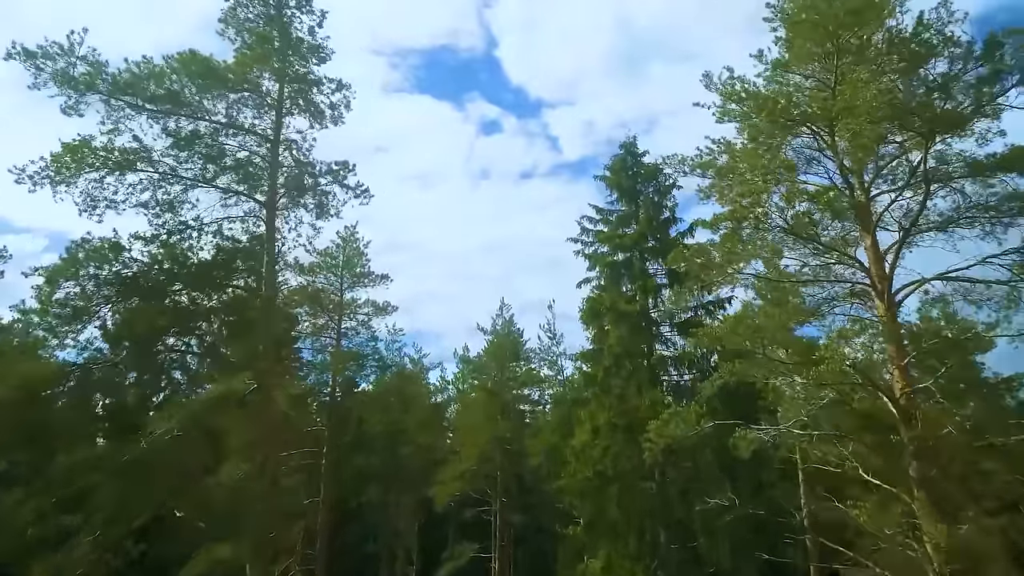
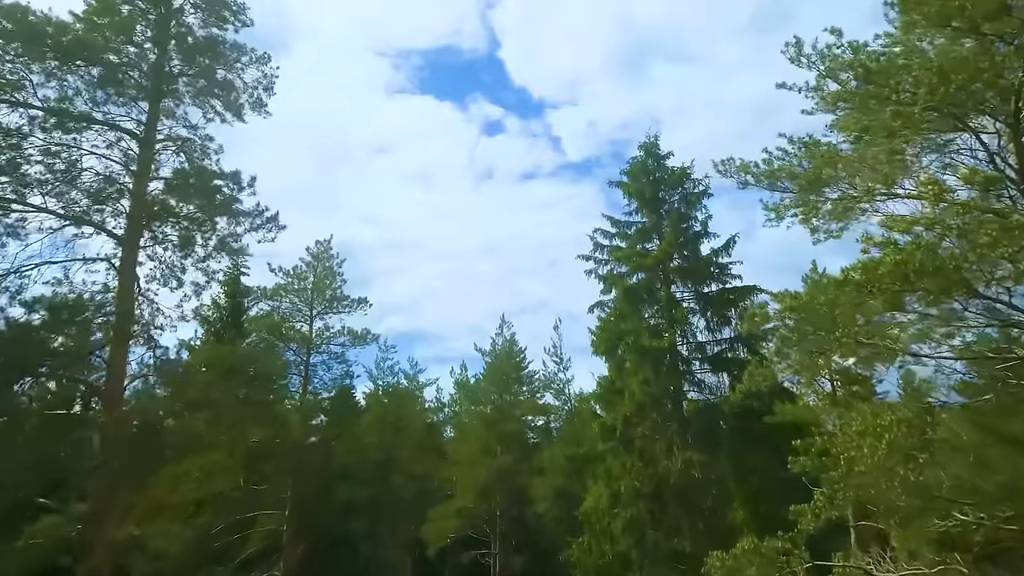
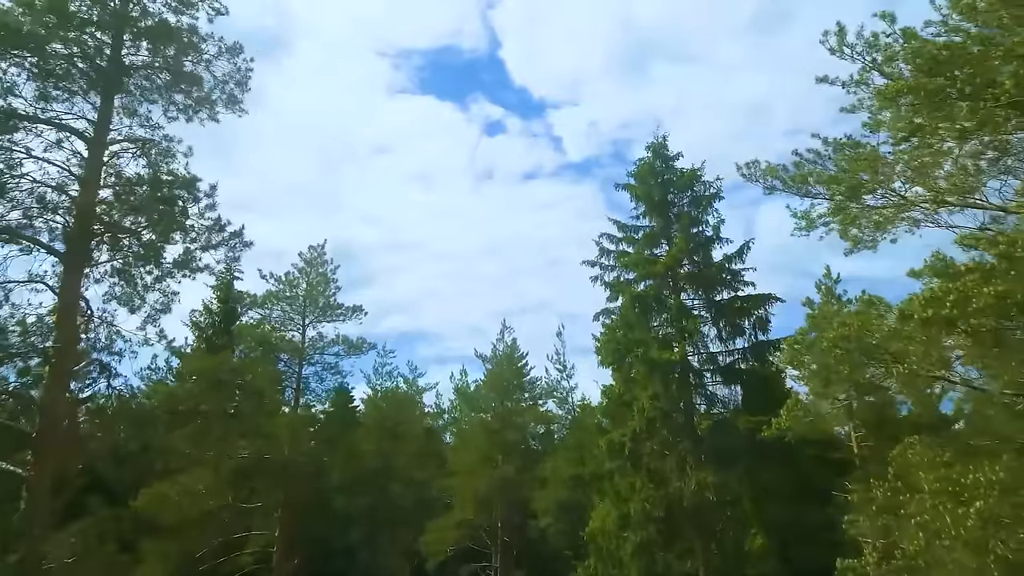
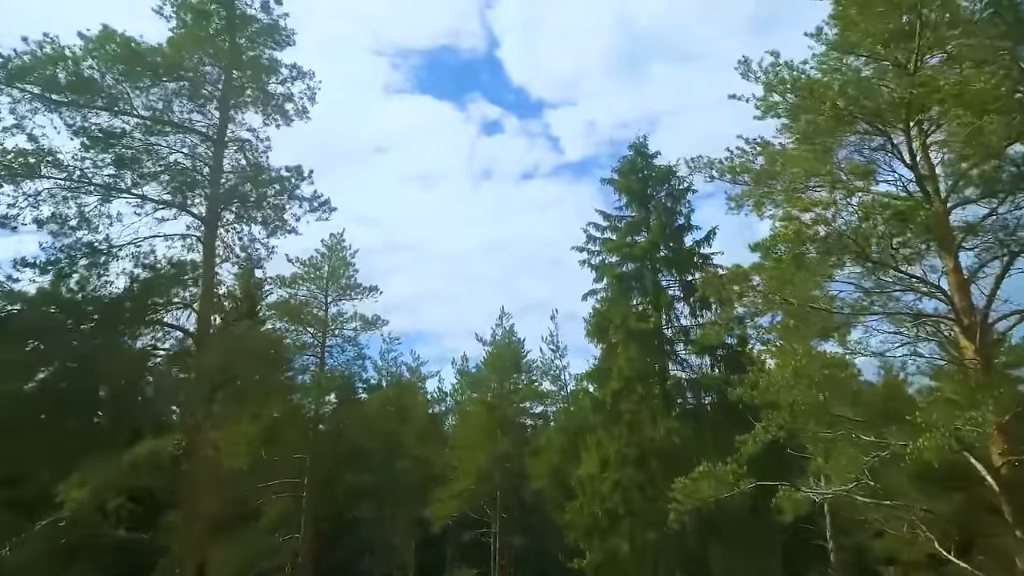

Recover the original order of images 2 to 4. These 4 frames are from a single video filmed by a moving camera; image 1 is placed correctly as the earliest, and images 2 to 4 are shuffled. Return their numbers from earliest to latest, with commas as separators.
4, 2, 3
